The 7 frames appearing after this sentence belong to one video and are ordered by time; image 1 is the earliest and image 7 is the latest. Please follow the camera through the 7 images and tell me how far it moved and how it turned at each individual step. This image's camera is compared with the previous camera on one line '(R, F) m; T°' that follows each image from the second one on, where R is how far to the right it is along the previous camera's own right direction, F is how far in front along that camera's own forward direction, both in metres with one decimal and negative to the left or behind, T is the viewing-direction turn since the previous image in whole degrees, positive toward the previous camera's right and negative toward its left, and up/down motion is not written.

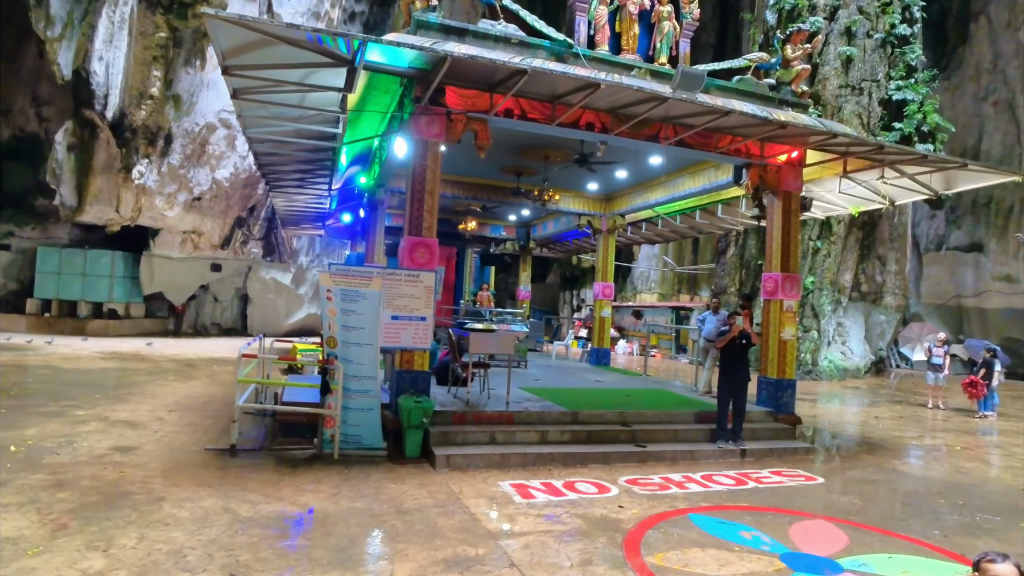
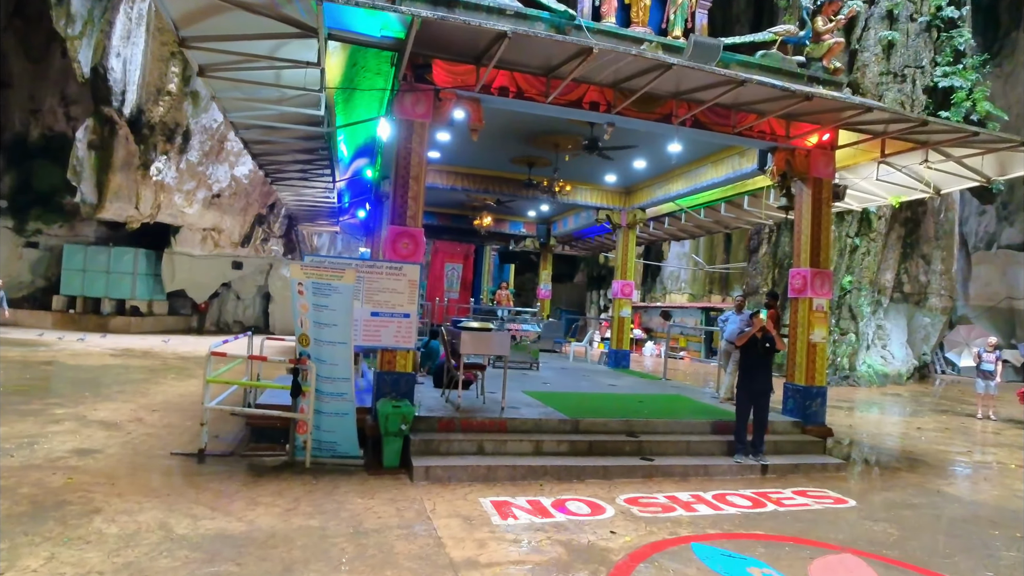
(+0.4, +0.6) m; -3°
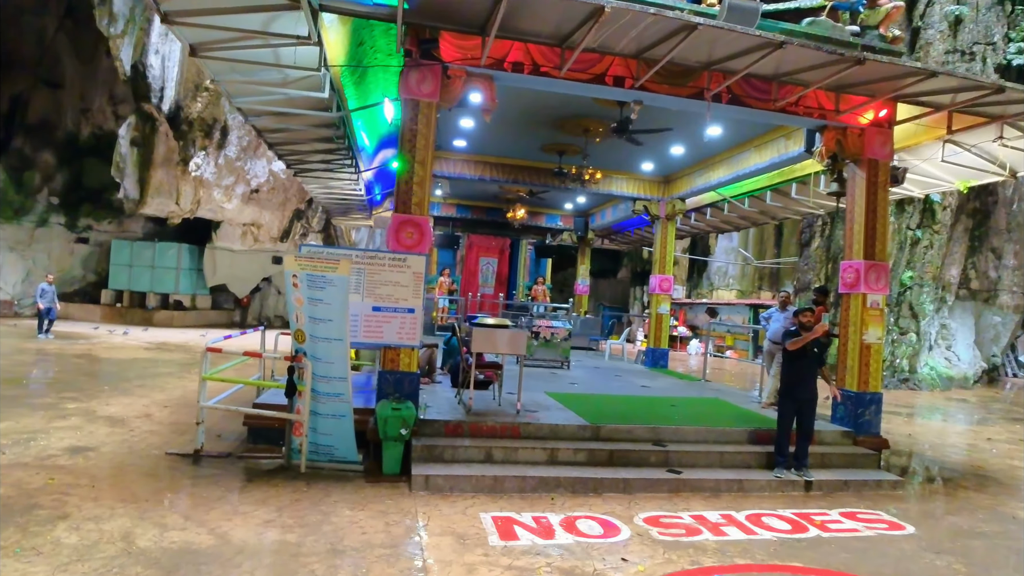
(+0.3, +0.5) m; -4°
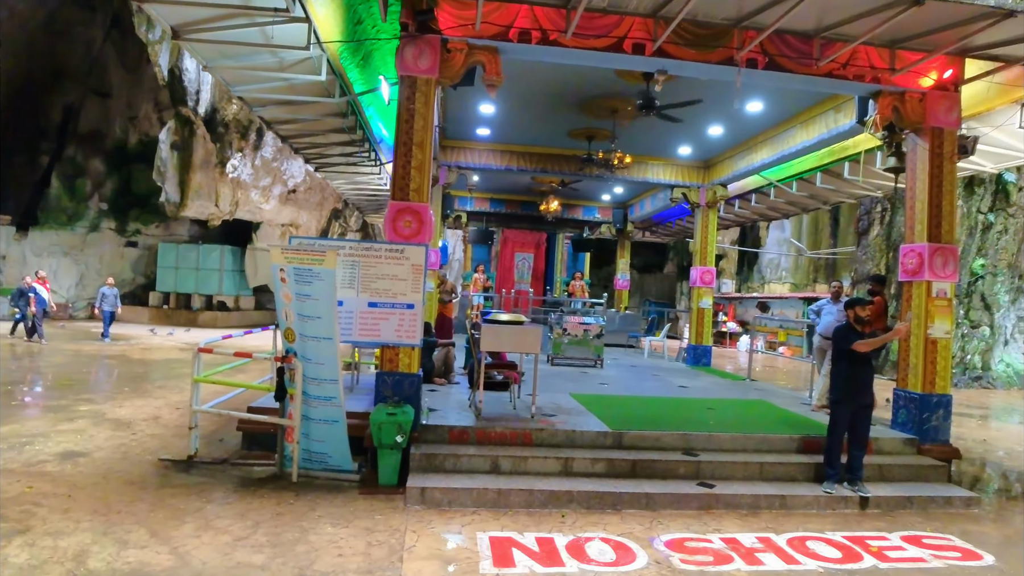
(+0.3, +0.5) m; -5°
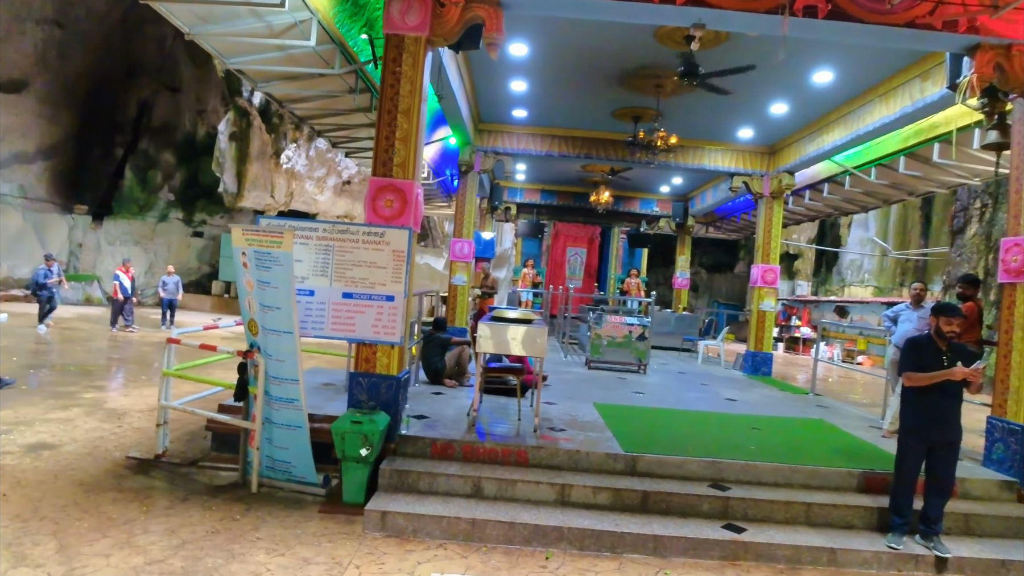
(+0.5, +0.8) m; -7°
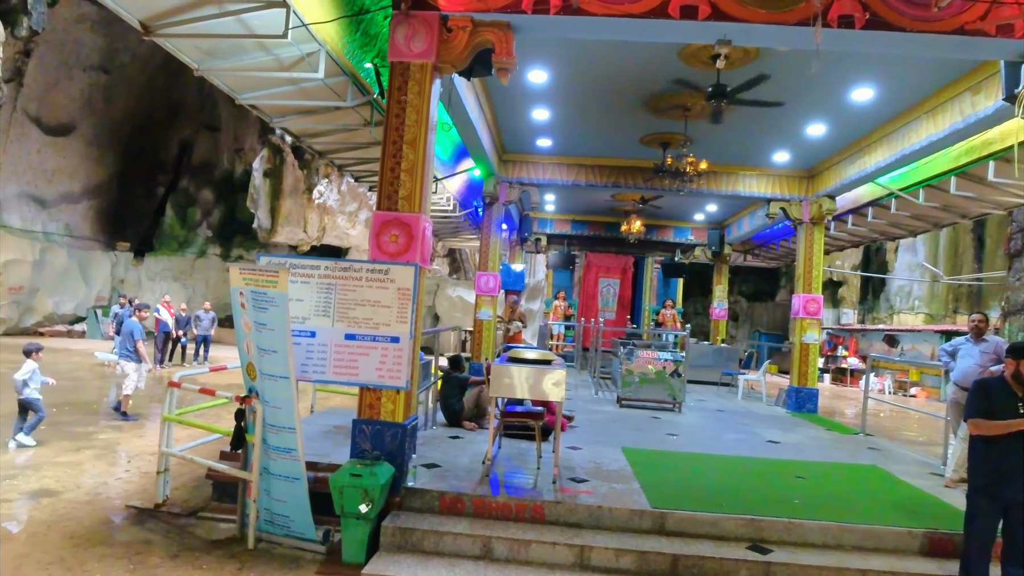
(+0.2, +0.3) m; -3°
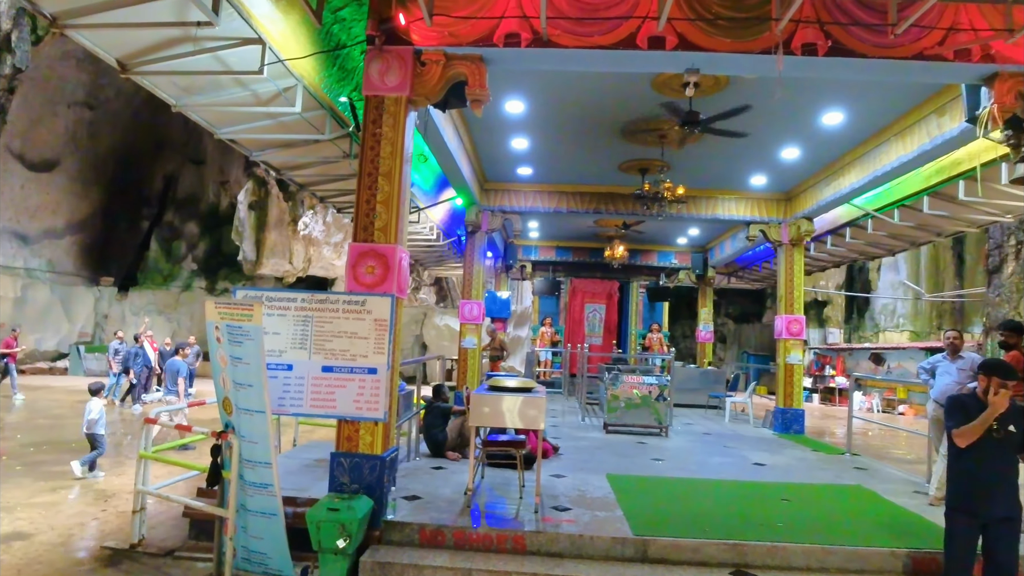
(+0.1, 0.0) m; +1°
